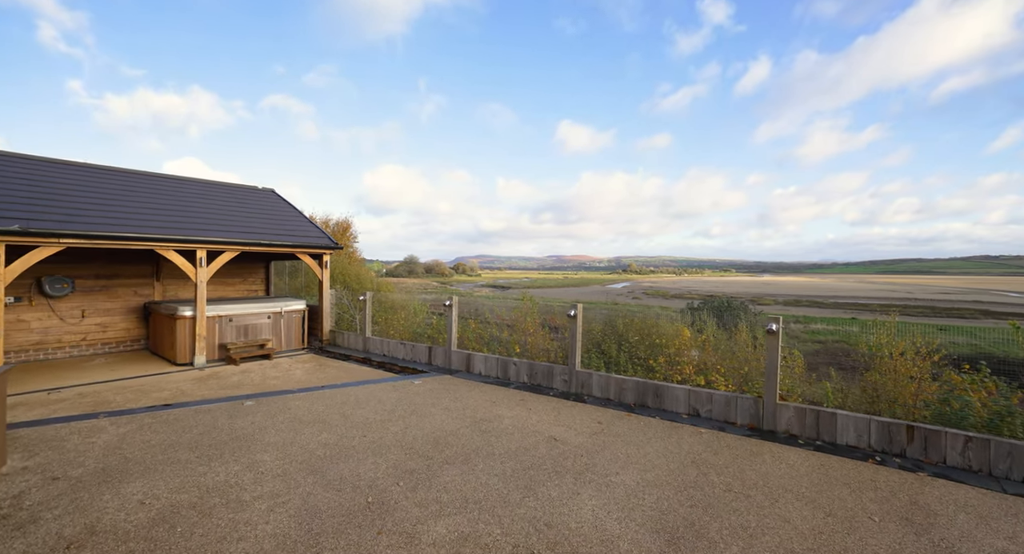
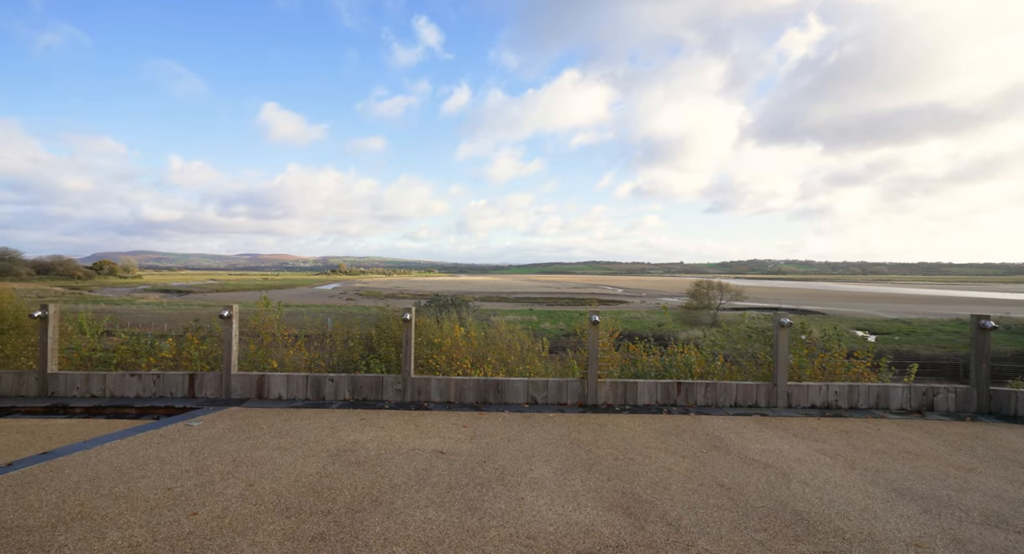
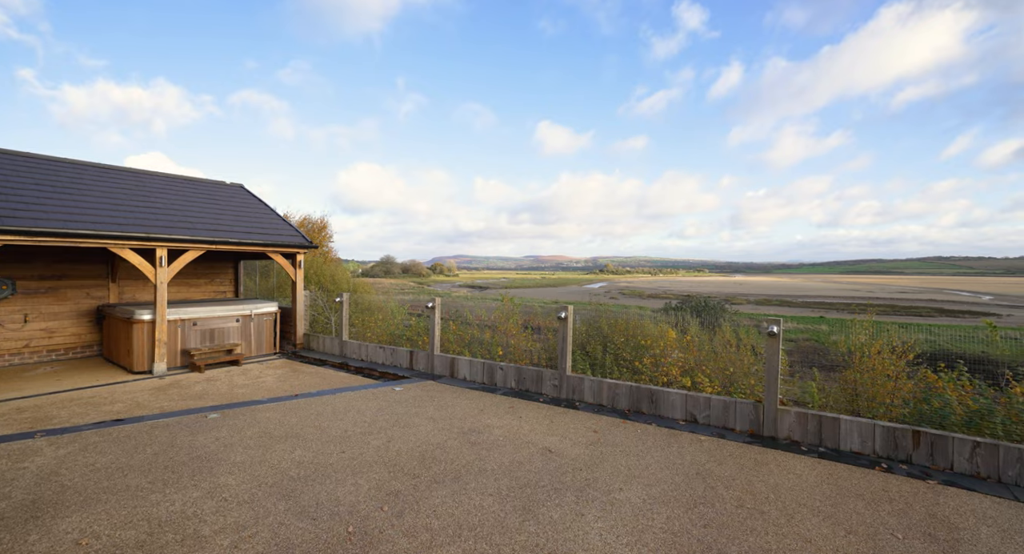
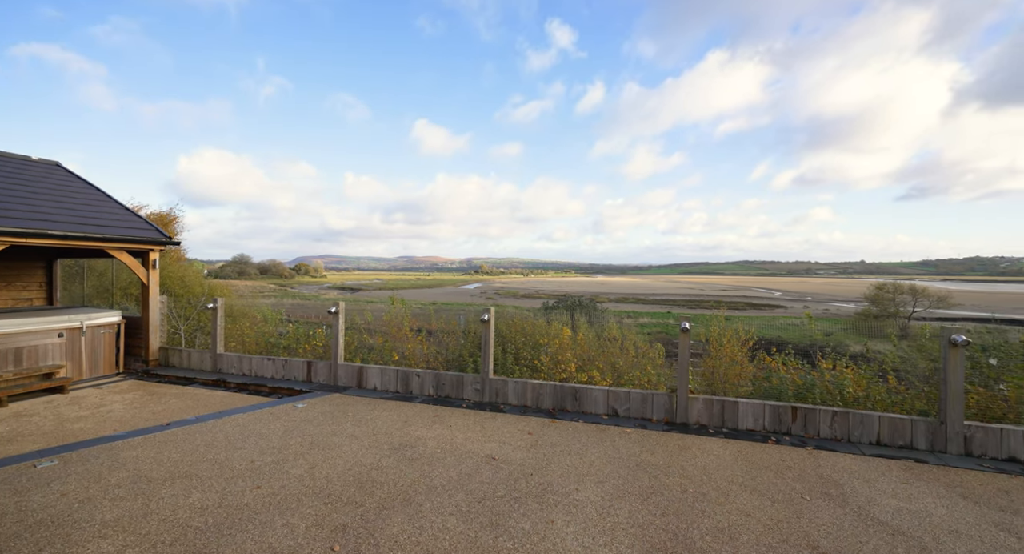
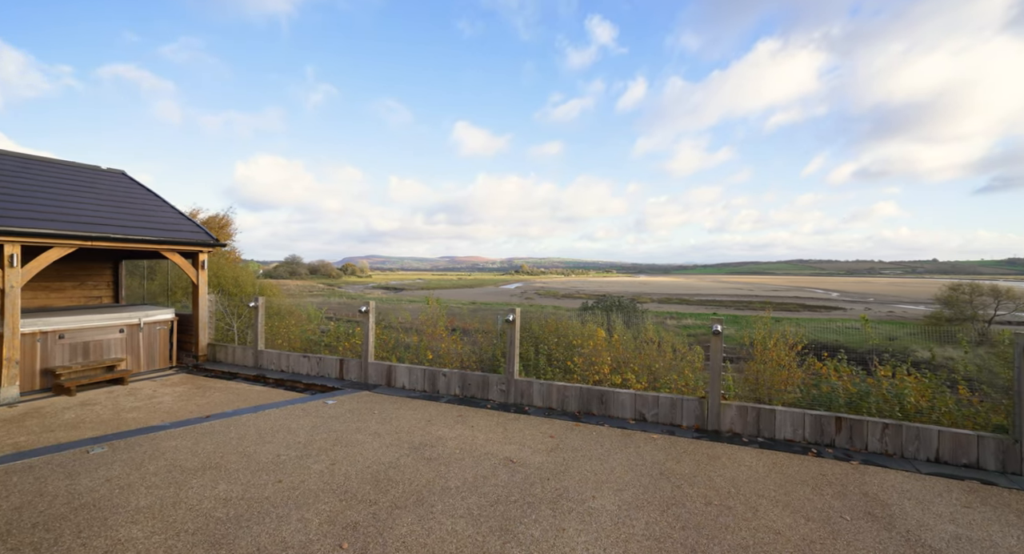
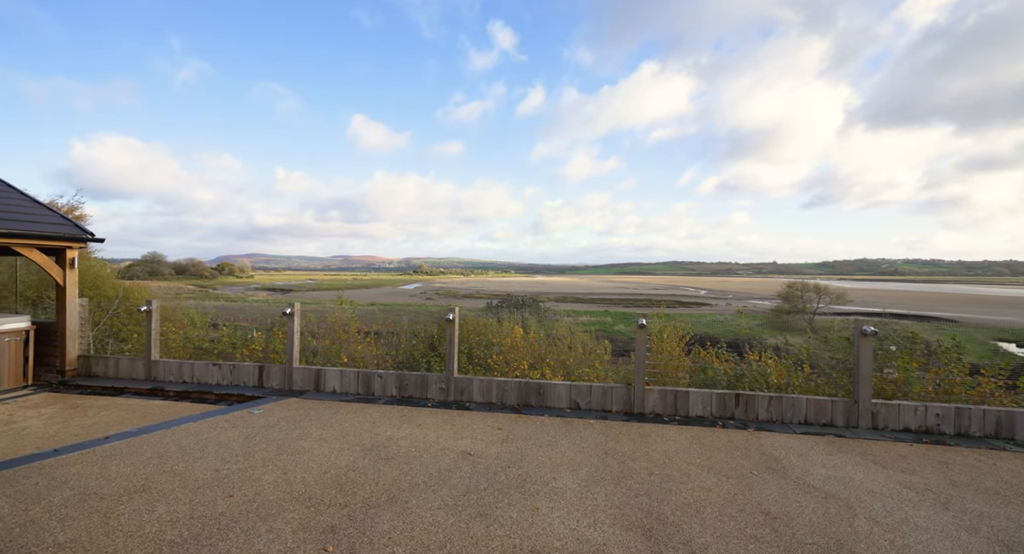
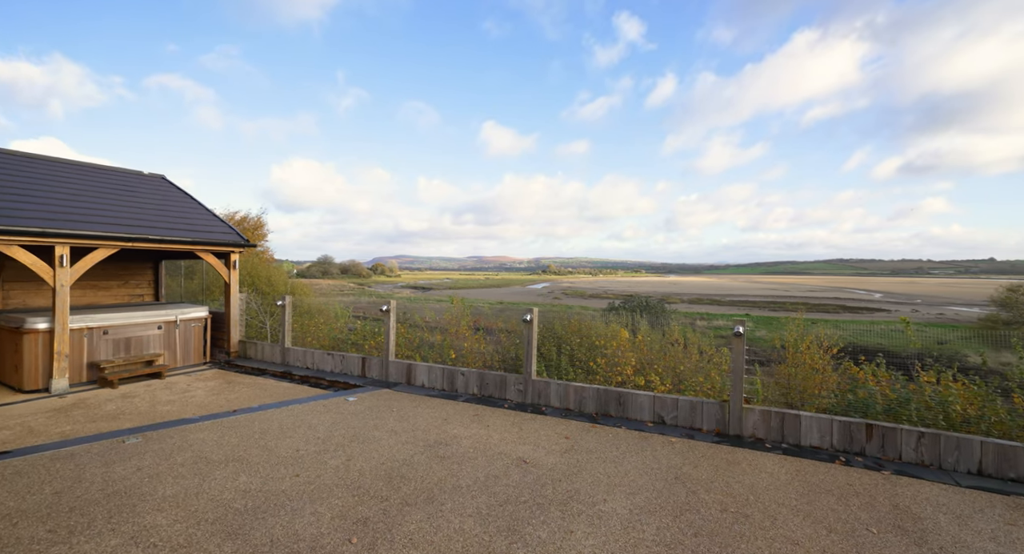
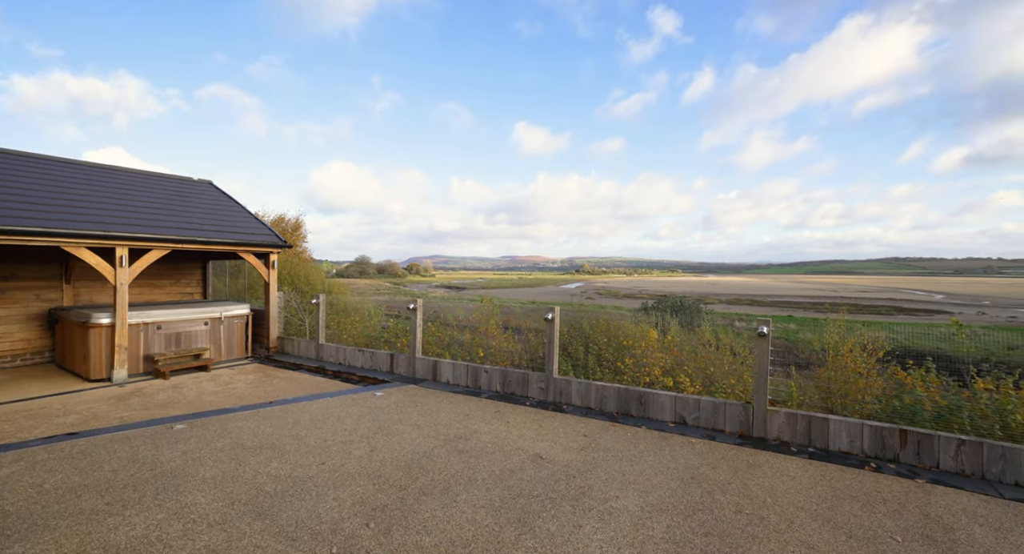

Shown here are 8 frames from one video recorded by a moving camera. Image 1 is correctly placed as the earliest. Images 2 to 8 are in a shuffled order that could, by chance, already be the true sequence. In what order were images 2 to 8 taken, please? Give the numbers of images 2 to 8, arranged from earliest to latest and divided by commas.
3, 8, 7, 5, 4, 6, 2
